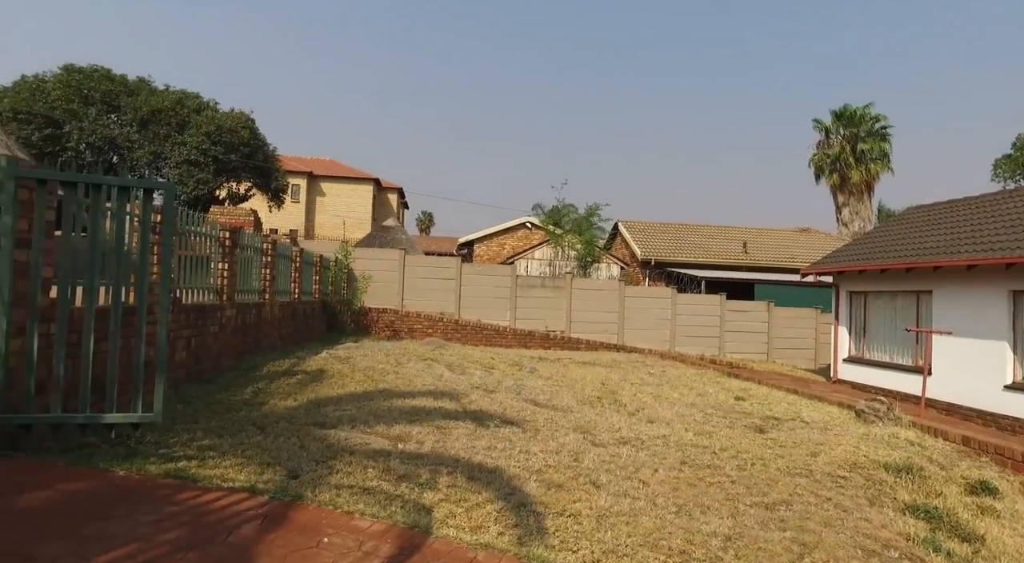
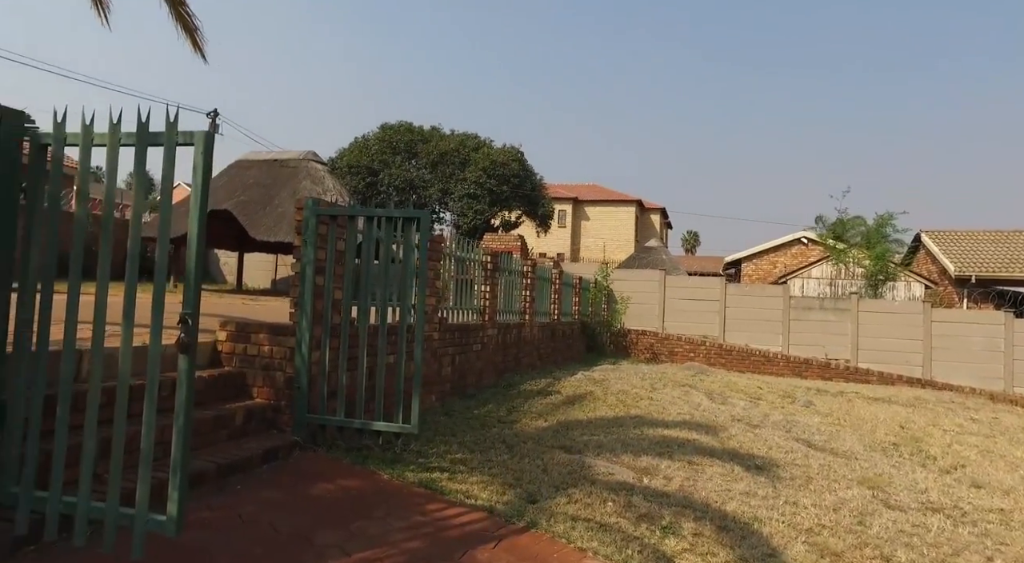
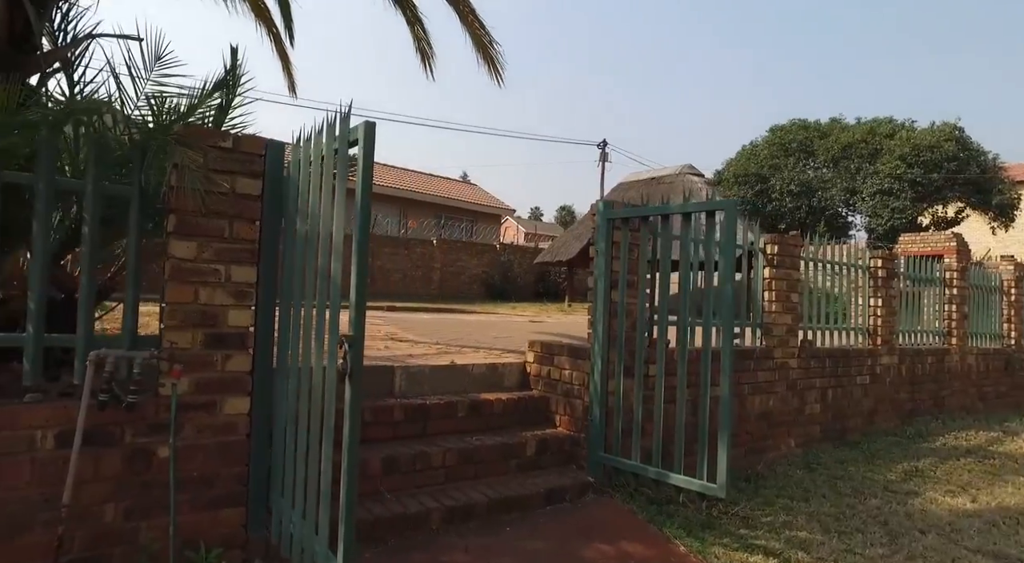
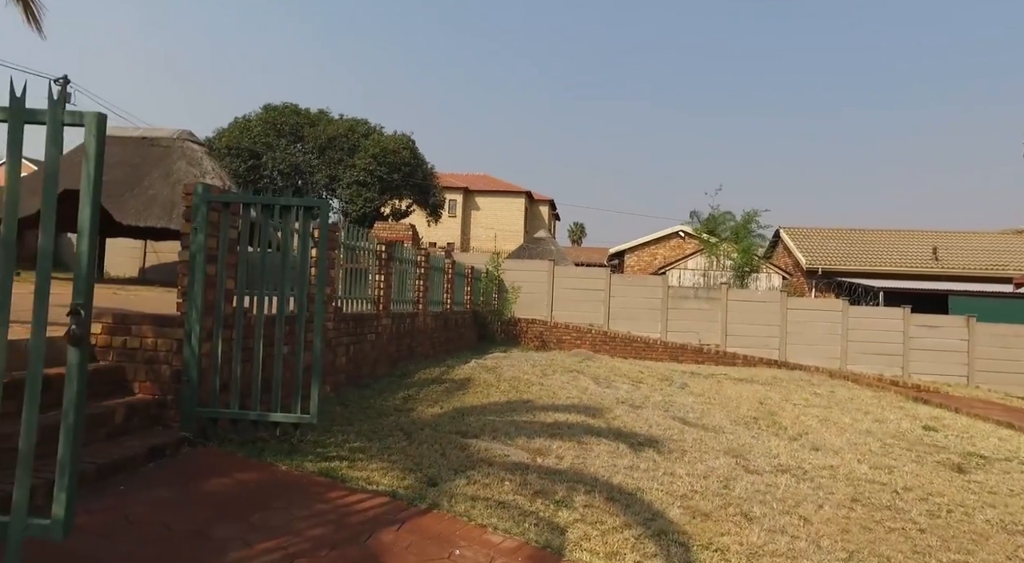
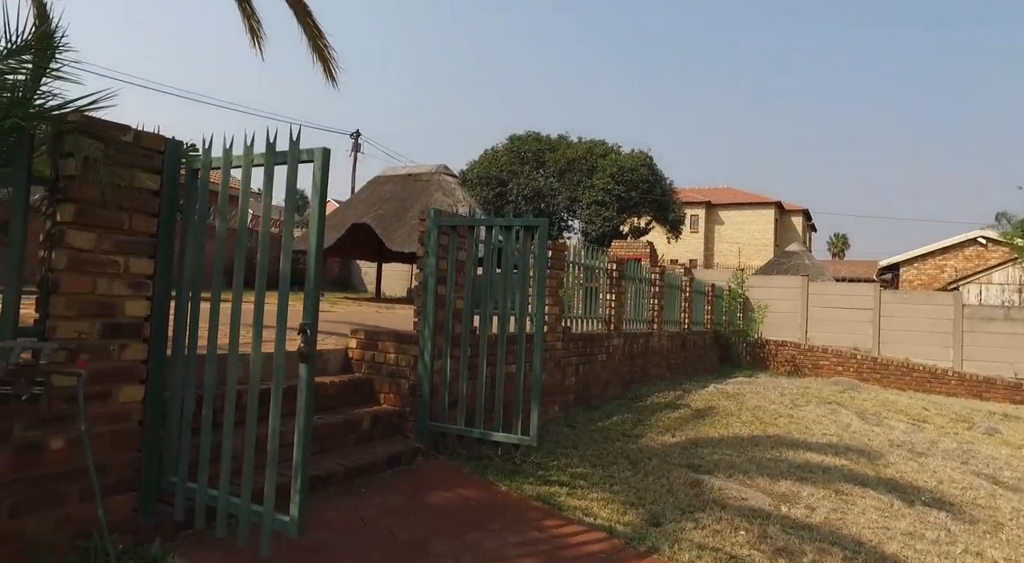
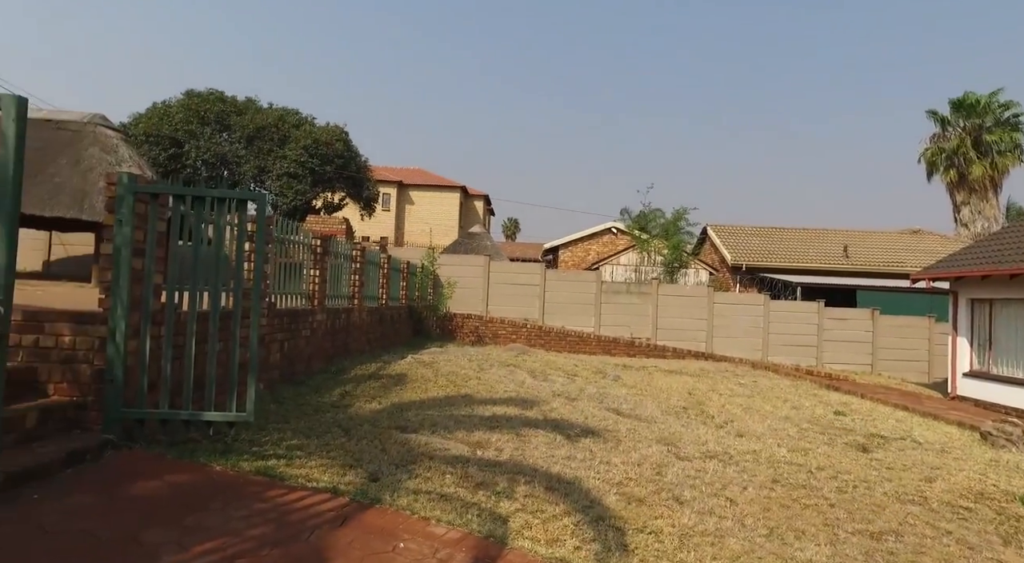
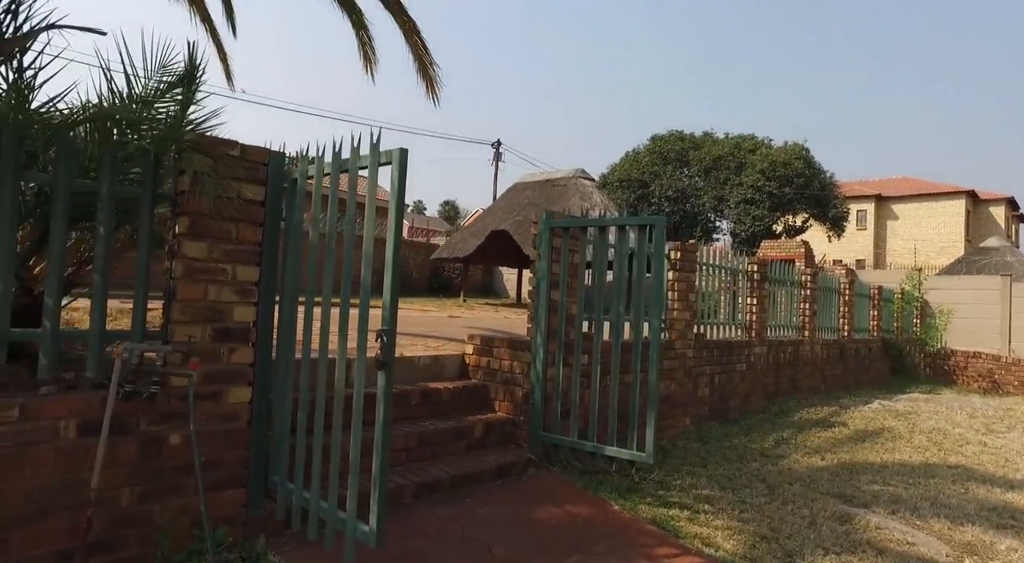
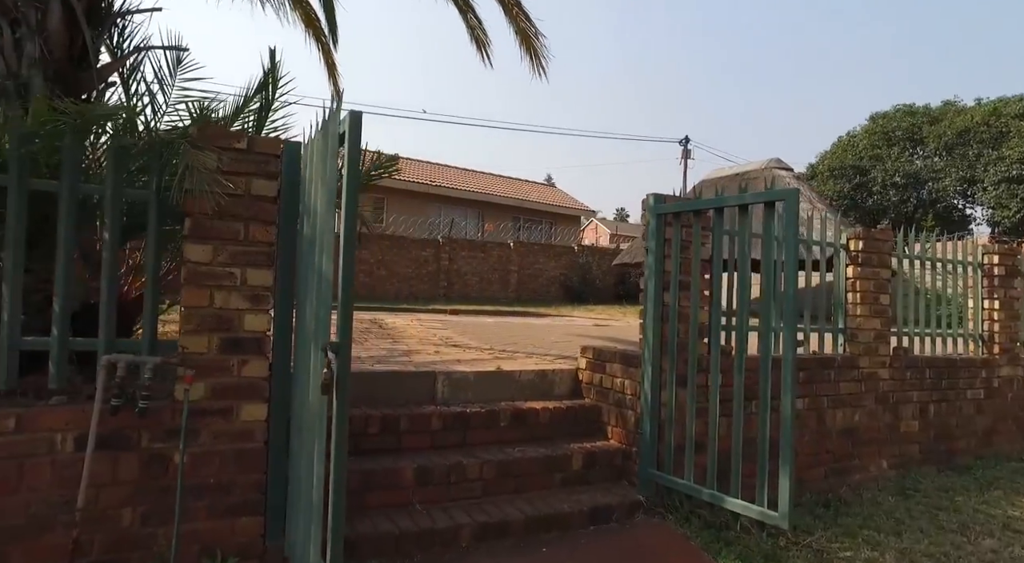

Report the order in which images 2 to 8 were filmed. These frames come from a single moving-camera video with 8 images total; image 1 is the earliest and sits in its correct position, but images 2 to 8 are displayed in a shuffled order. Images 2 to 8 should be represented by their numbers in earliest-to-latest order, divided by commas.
6, 4, 2, 5, 7, 3, 8
